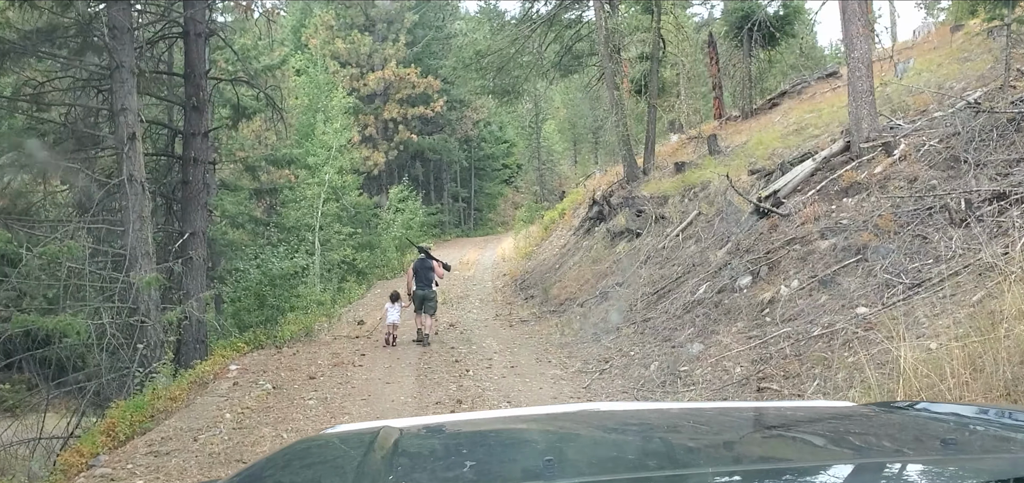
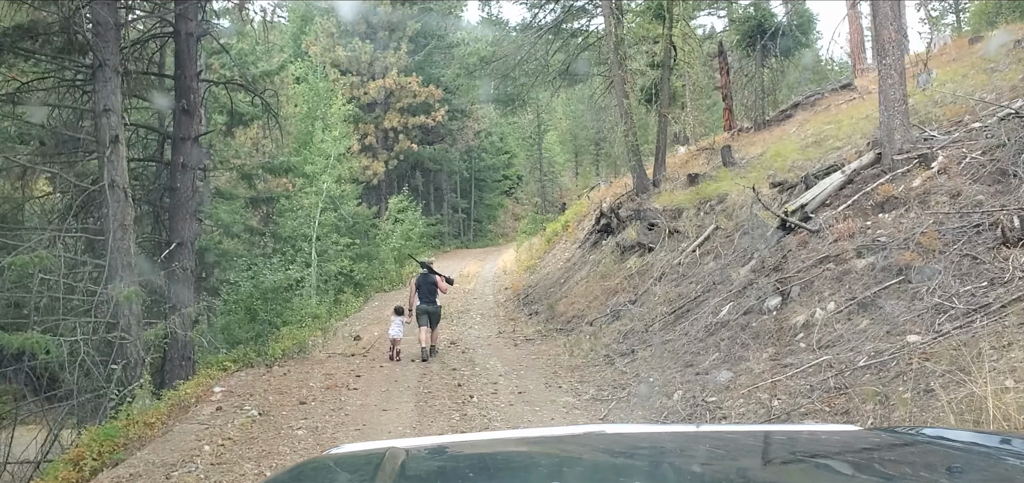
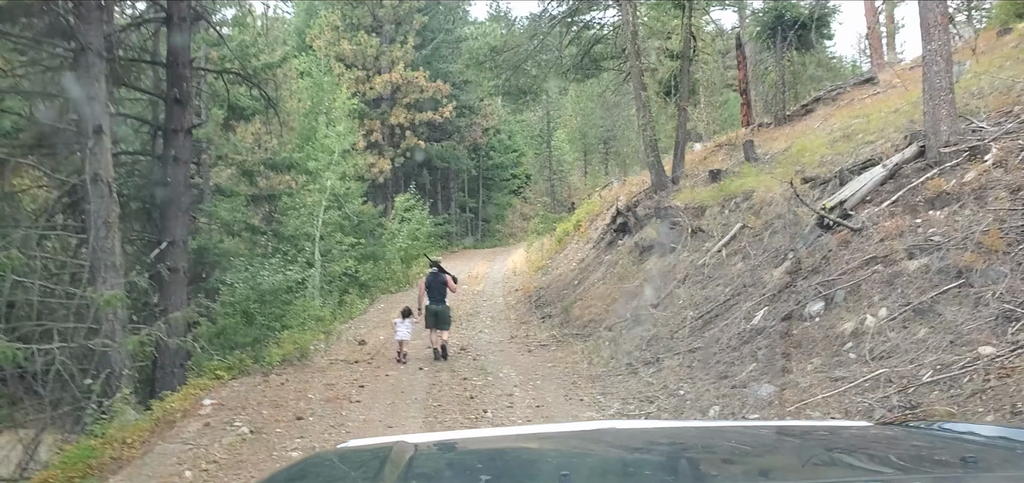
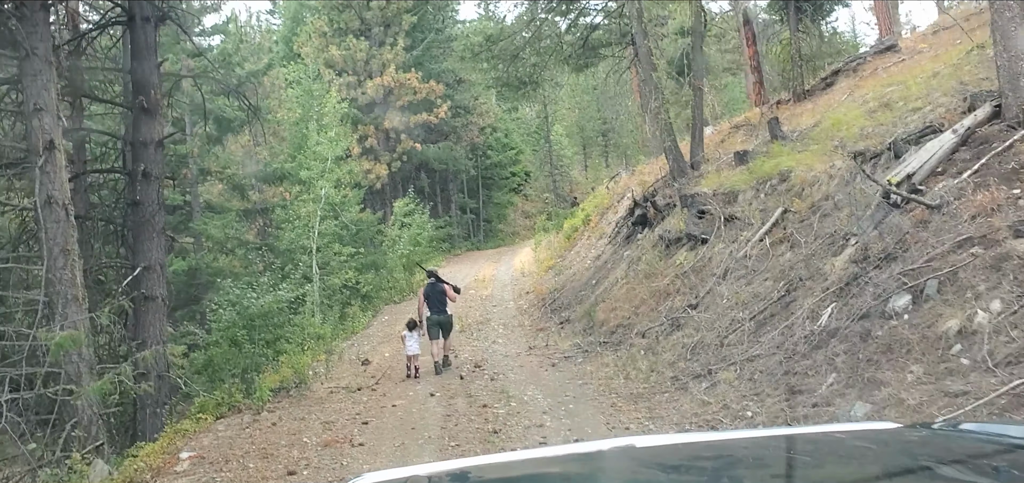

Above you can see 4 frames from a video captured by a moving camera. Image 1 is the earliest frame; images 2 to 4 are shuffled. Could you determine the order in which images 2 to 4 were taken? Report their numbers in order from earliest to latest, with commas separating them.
2, 3, 4
